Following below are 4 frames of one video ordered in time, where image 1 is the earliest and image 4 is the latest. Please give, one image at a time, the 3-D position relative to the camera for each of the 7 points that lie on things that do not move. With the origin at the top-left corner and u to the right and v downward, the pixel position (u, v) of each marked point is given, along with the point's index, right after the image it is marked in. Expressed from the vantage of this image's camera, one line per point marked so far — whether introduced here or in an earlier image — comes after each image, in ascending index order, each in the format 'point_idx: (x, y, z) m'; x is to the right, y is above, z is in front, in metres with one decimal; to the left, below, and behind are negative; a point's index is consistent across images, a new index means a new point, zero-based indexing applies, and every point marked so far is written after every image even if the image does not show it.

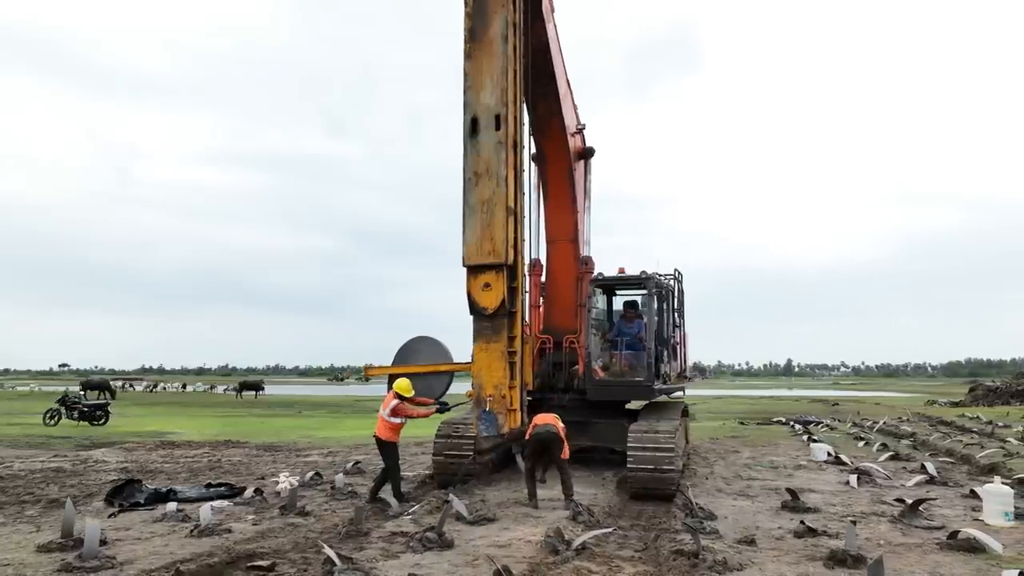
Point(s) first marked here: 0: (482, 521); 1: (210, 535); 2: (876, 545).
0: (-0.3, -2.4, +7.4) m
1: (-3.0, -2.4, +7.0) m
2: (+3.3, -2.4, +6.6) m
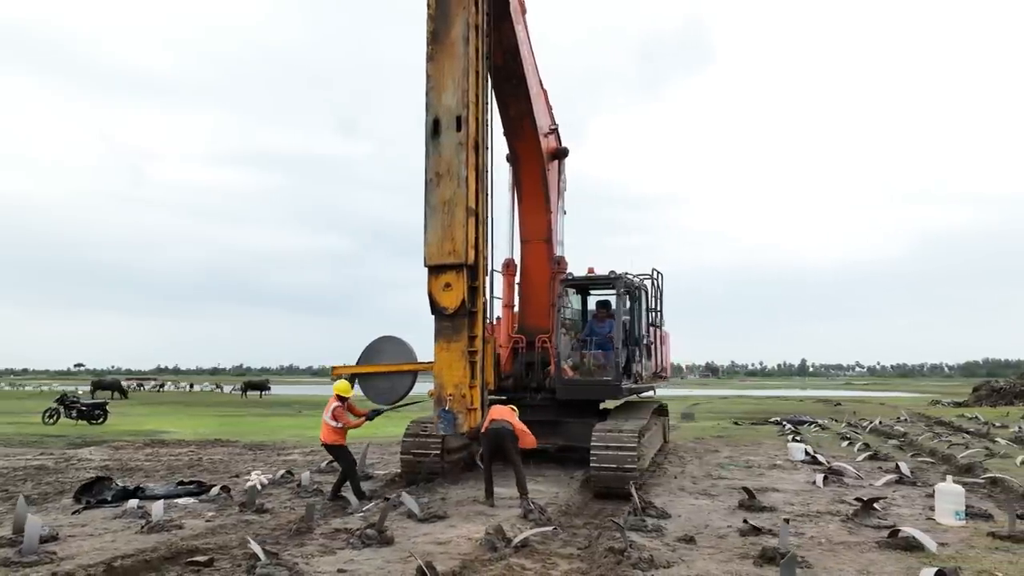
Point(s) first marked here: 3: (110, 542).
0: (-0.8, -2.4, +7.5) m
1: (-3.5, -2.4, +7.1) m
2: (+2.8, -2.4, +6.6) m
3: (-3.8, -2.4, +6.7) m
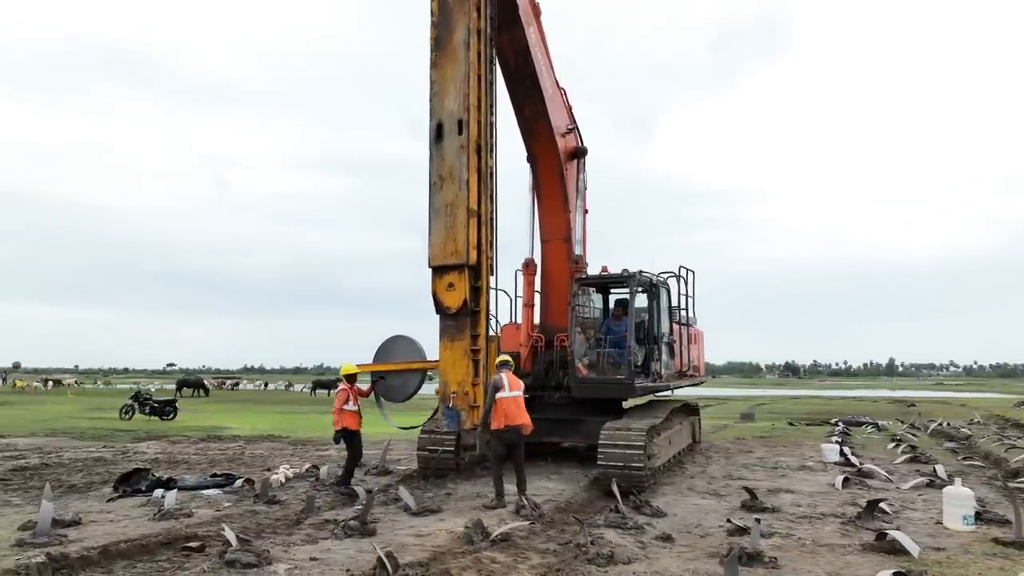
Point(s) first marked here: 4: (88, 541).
0: (-1.0, -2.4, +7.7) m
1: (-3.6, -2.4, +7.5) m
2: (+2.6, -2.4, +6.5) m
3: (-3.9, -2.4, +7.2) m
4: (-3.8, -2.3, +6.4) m
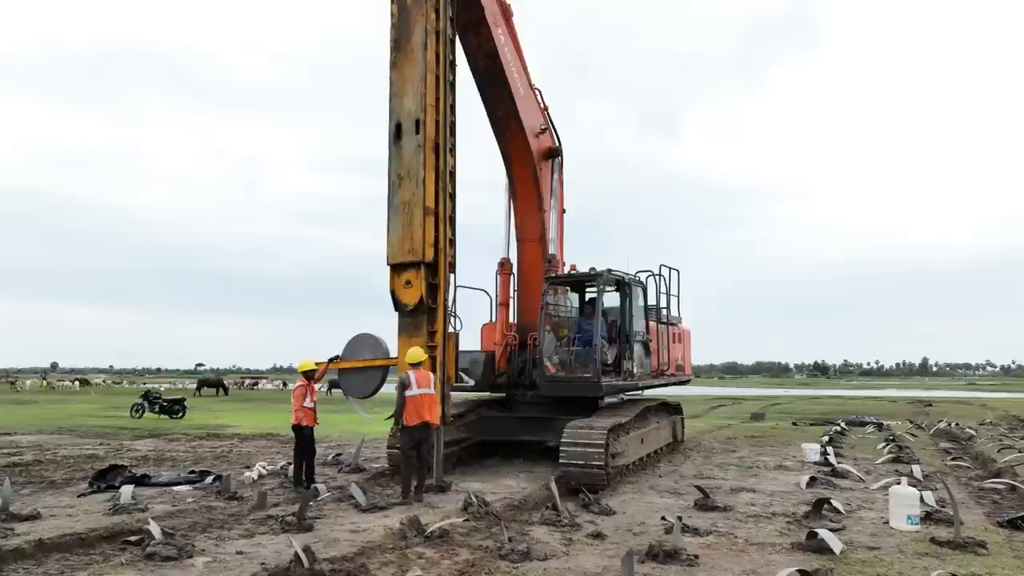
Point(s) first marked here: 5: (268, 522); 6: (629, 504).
0: (-1.5, -2.4, +7.8) m
1: (-4.2, -2.4, +7.7) m
2: (+2.0, -2.3, +6.5) m
3: (-4.5, -2.4, +7.4) m
4: (-4.5, -2.3, +6.6) m
5: (-2.4, -2.3, +7.0) m
6: (+1.4, -2.6, +8.7) m
